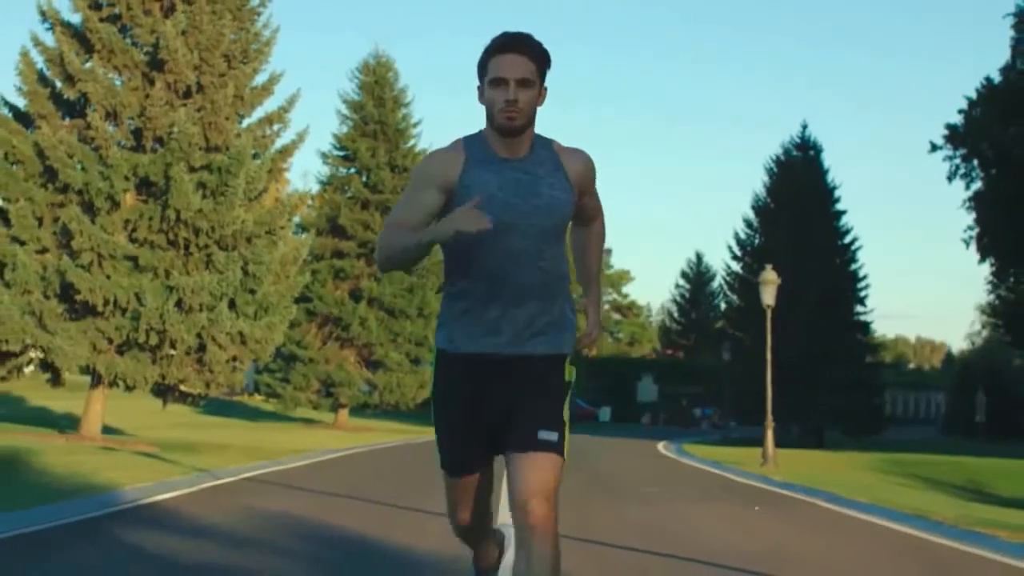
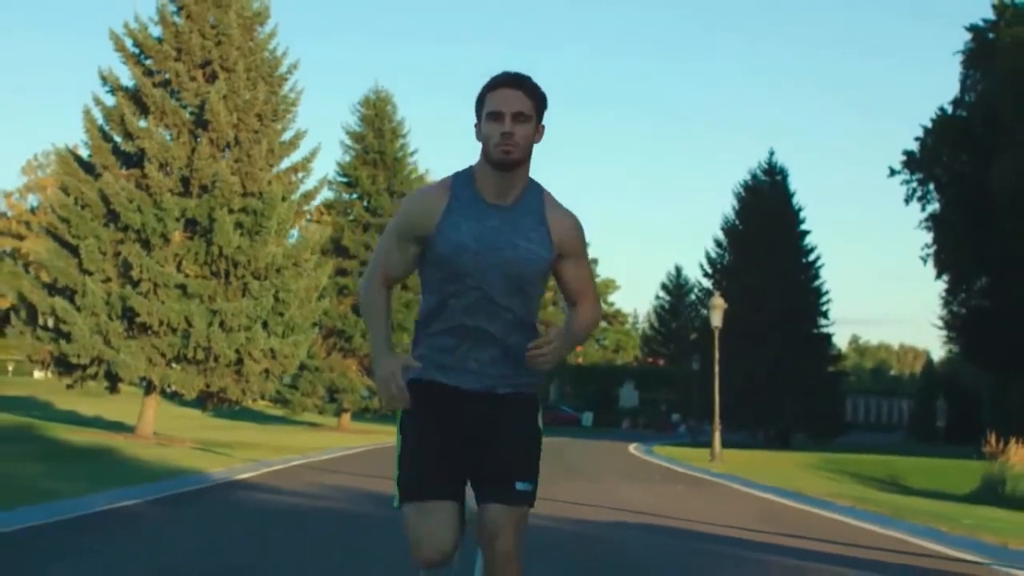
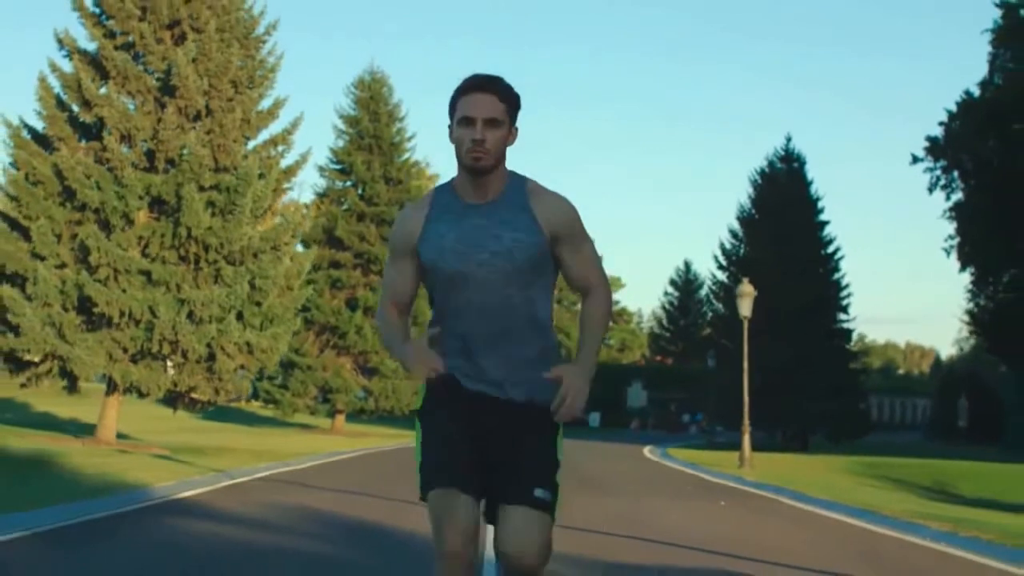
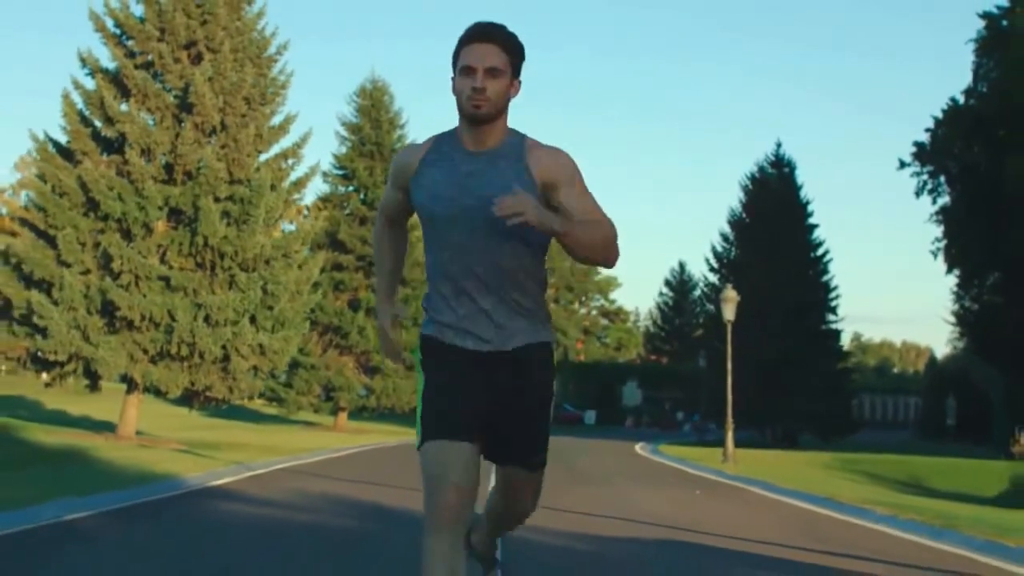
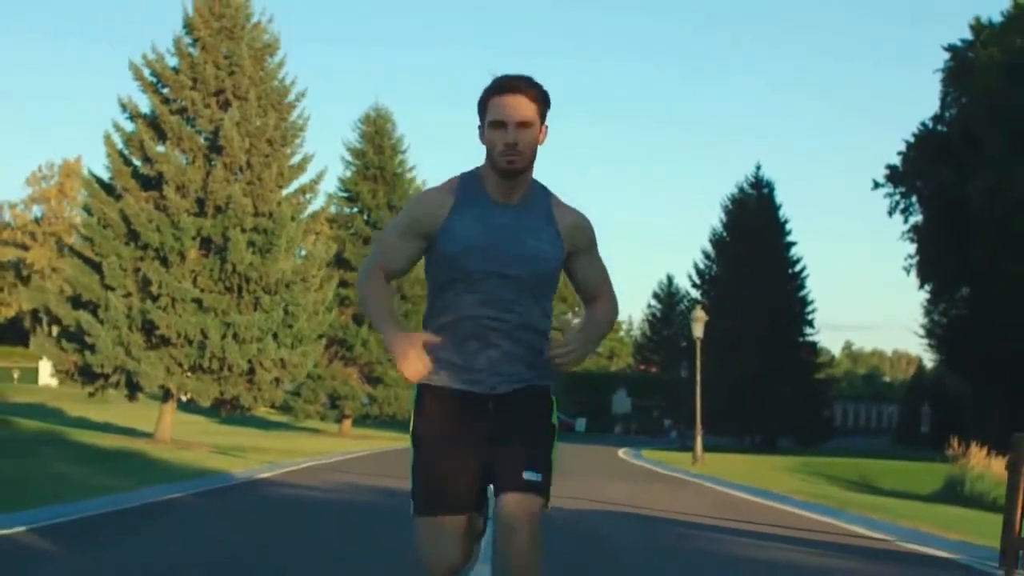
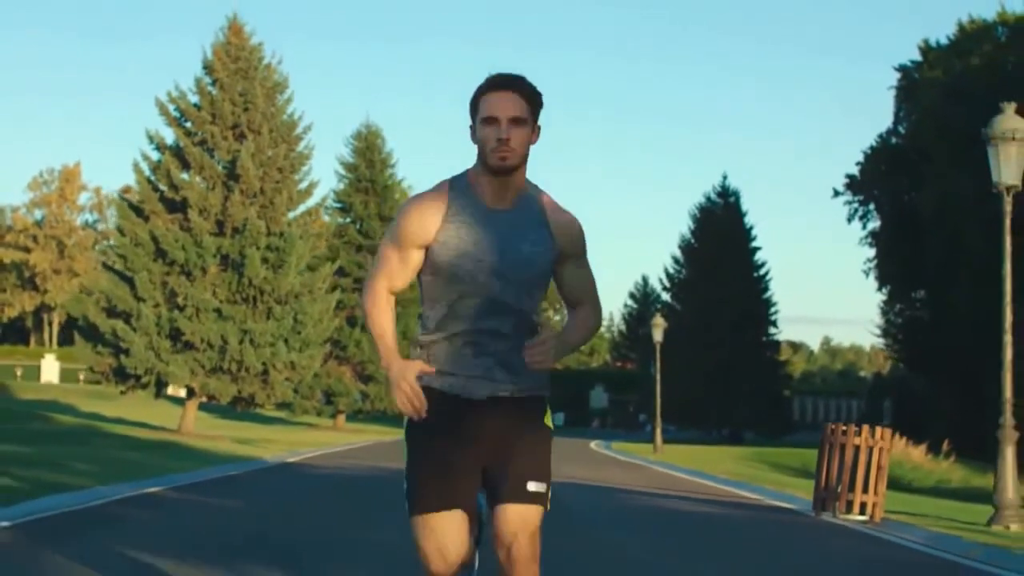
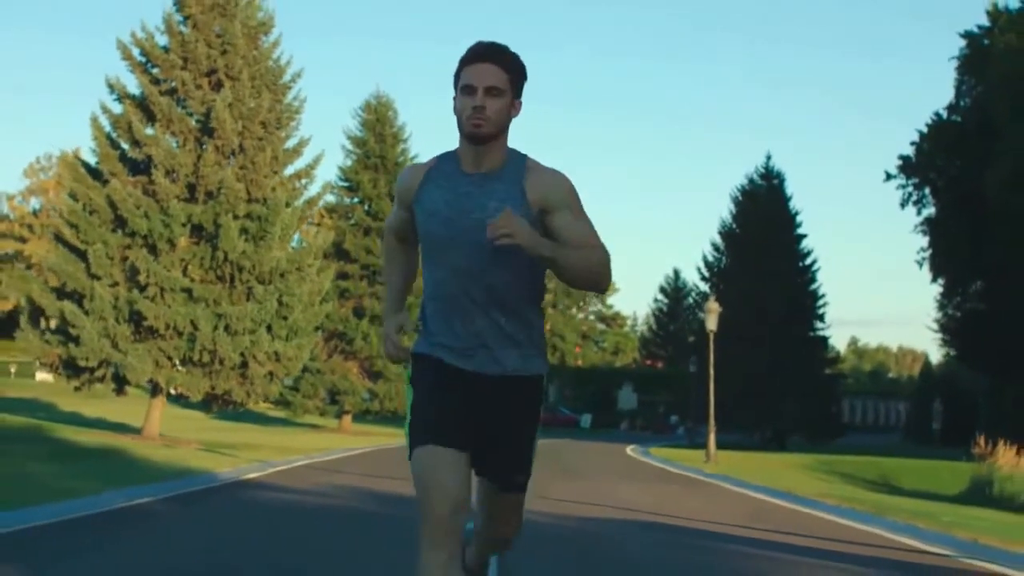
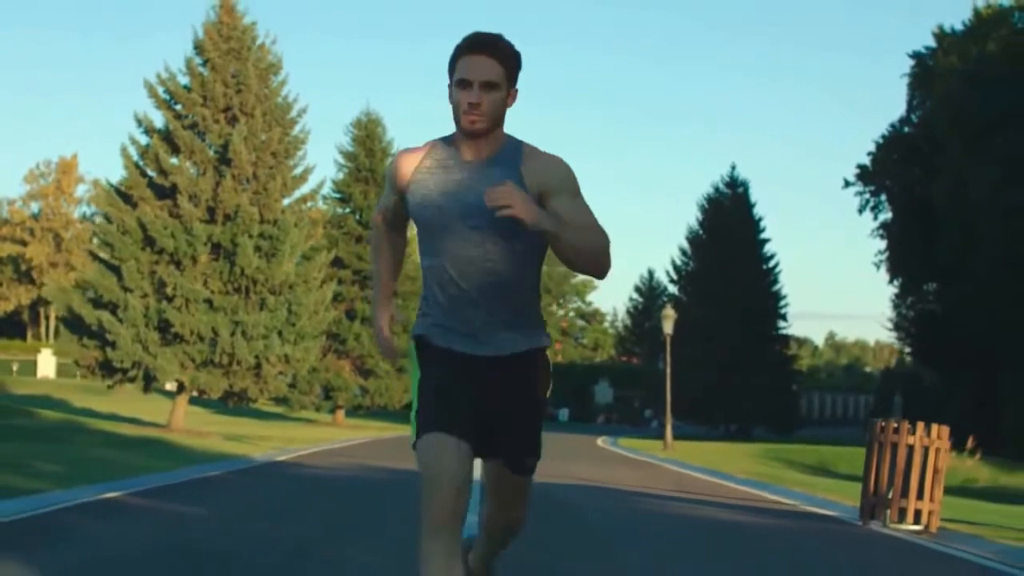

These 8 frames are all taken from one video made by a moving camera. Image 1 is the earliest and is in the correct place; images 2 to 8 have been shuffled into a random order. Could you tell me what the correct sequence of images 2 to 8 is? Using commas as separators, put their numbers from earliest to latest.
3, 4, 2, 7, 5, 8, 6
